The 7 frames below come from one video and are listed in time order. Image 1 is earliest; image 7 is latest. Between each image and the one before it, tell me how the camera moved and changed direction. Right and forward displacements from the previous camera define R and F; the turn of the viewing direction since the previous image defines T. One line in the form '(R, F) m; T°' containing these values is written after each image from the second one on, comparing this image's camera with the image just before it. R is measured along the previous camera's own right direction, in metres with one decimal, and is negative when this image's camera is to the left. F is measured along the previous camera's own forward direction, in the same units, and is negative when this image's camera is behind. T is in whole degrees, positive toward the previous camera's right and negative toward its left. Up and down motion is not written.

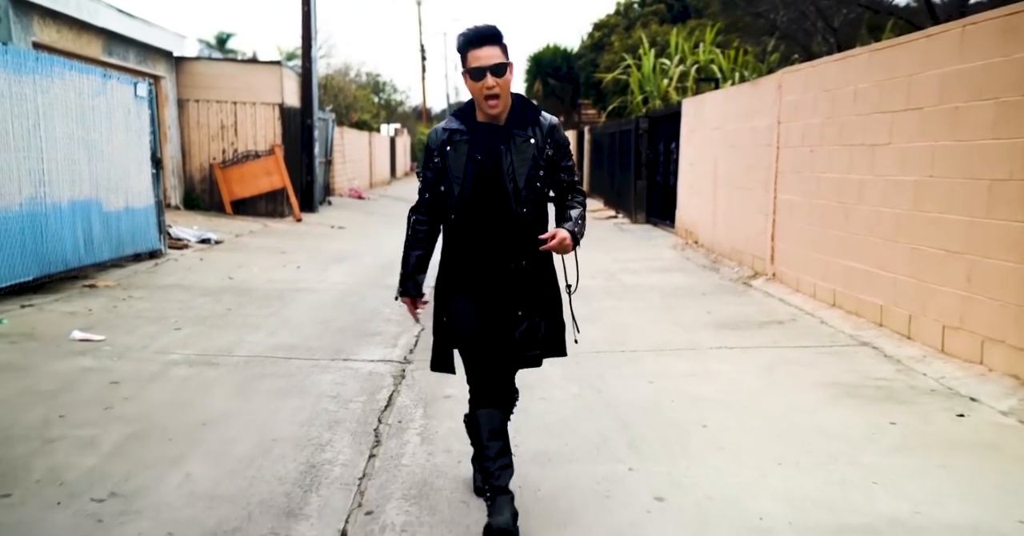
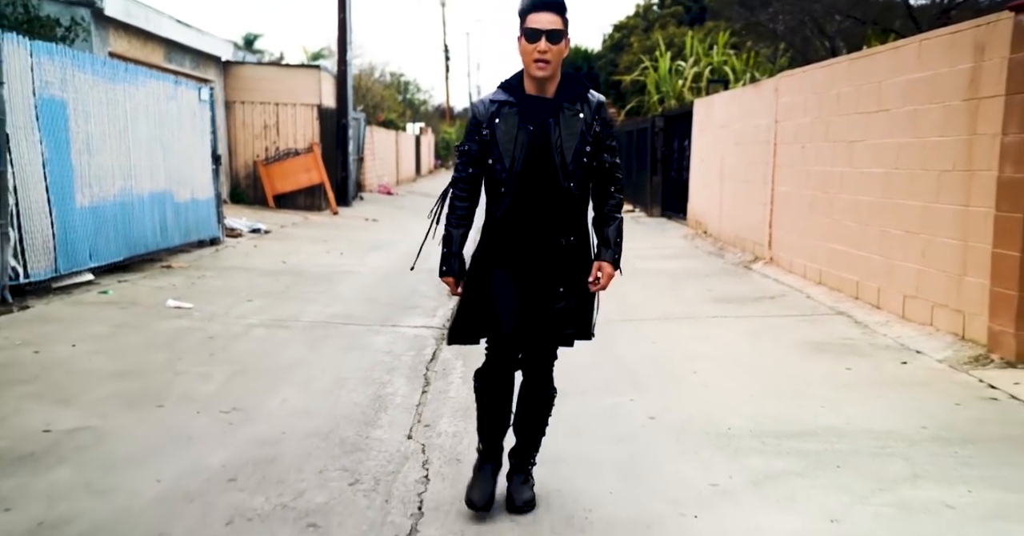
(0.0, -1.0) m; -1°
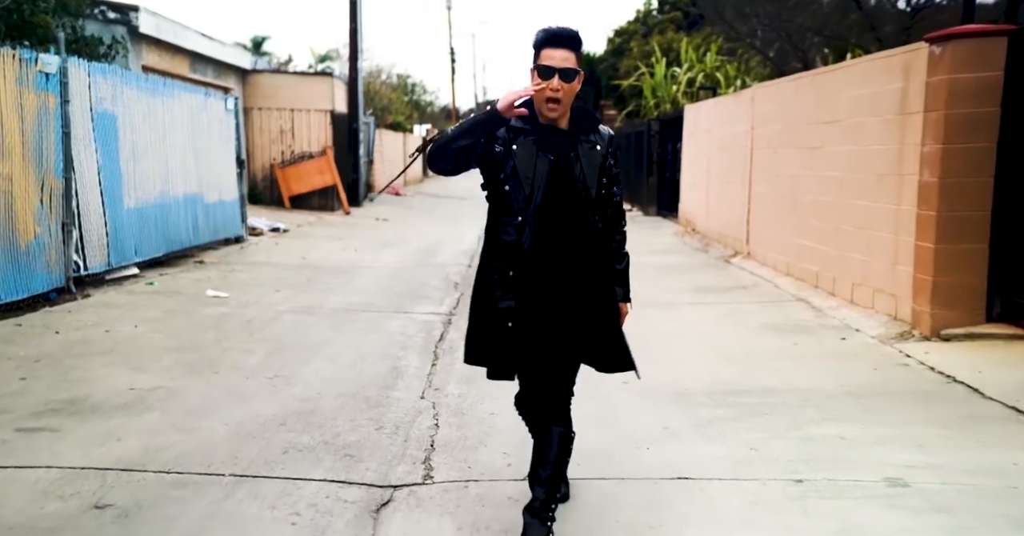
(+0.1, -0.9) m; 0°
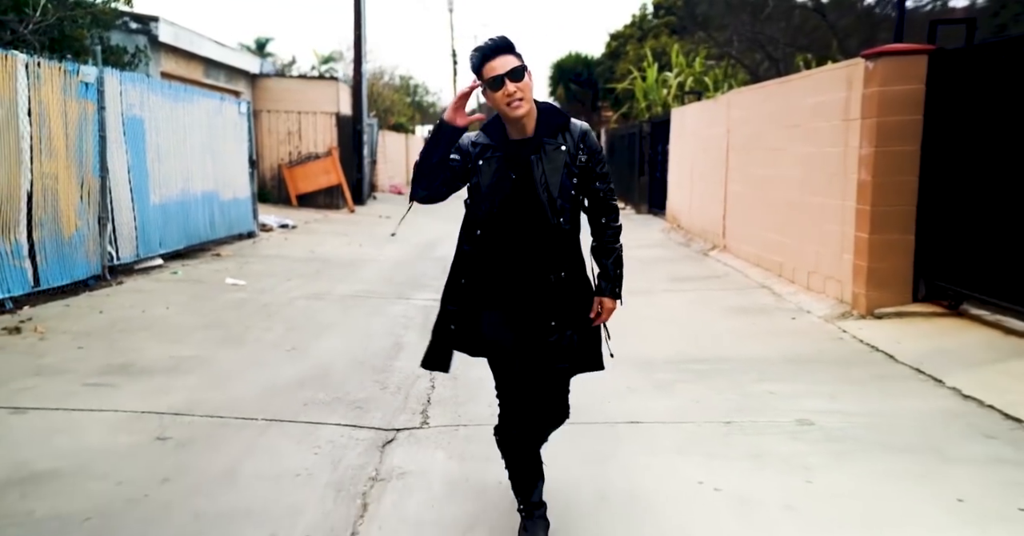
(+0.1, -0.8) m; 0°
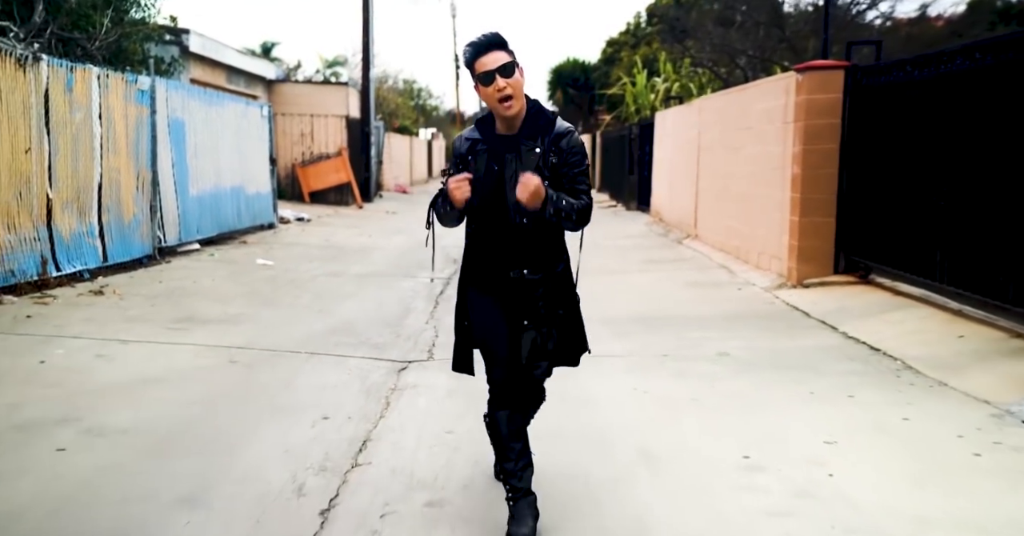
(+0.1, -1.3) m; 0°
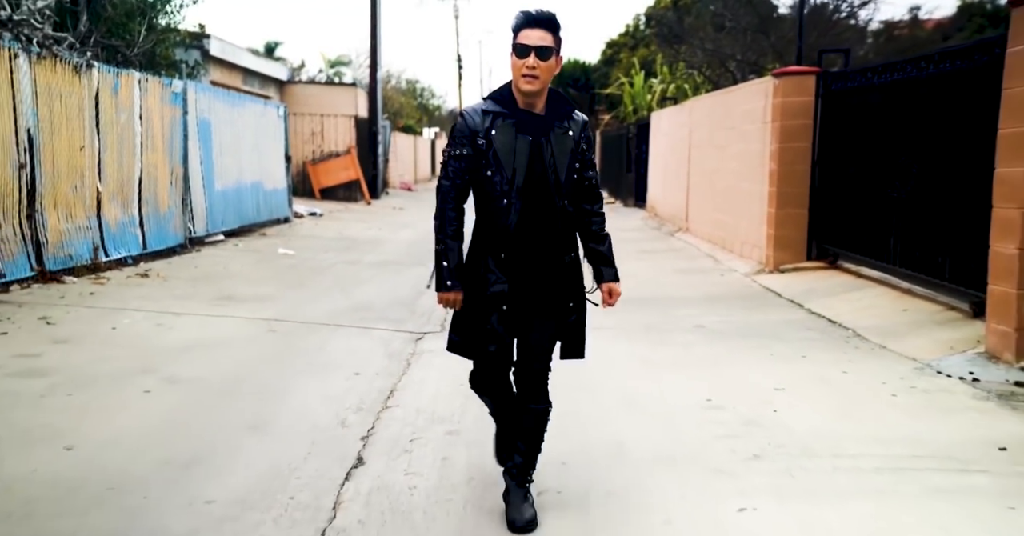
(0.0, -0.8) m; 0°
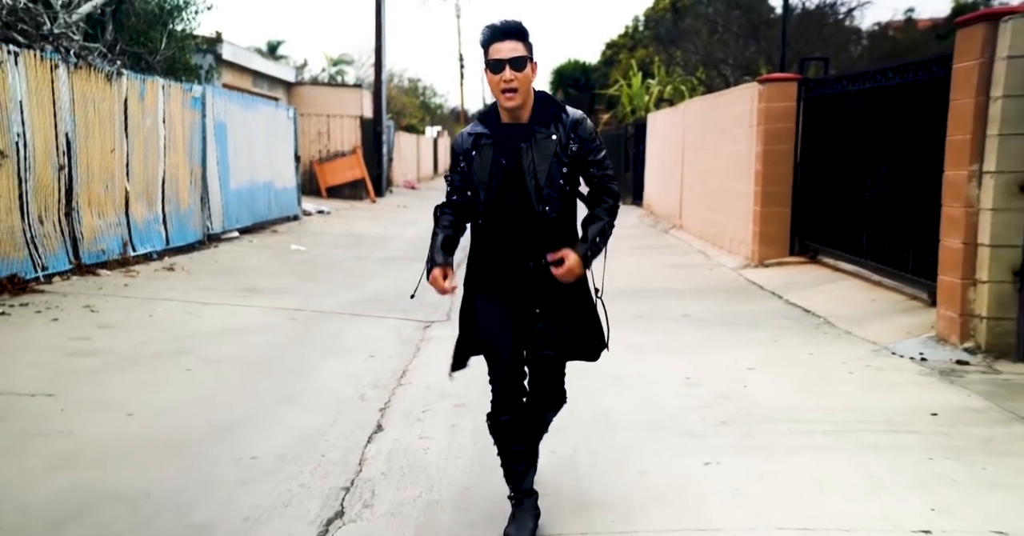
(0.0, -0.5) m; 0°
